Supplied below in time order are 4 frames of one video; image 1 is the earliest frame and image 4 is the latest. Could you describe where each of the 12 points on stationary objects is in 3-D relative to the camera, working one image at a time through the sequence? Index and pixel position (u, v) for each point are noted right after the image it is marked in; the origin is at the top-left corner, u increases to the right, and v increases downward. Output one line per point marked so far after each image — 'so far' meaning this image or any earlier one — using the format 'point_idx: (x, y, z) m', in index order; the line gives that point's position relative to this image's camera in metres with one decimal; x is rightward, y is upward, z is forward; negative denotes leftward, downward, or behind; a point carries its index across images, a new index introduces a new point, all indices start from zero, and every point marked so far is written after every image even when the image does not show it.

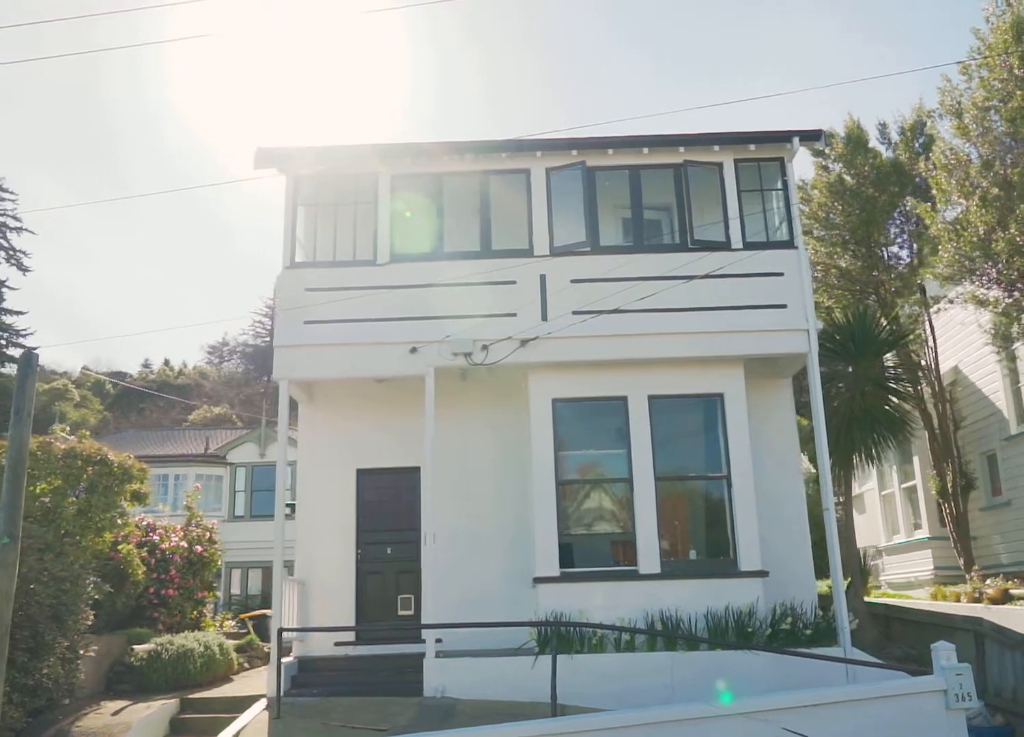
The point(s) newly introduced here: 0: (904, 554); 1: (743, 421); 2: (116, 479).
0: (+8.4, -4.0, +19.8) m
1: (+2.8, -0.6, +11.4) m
2: (-5.1, -1.4, +12.0) m
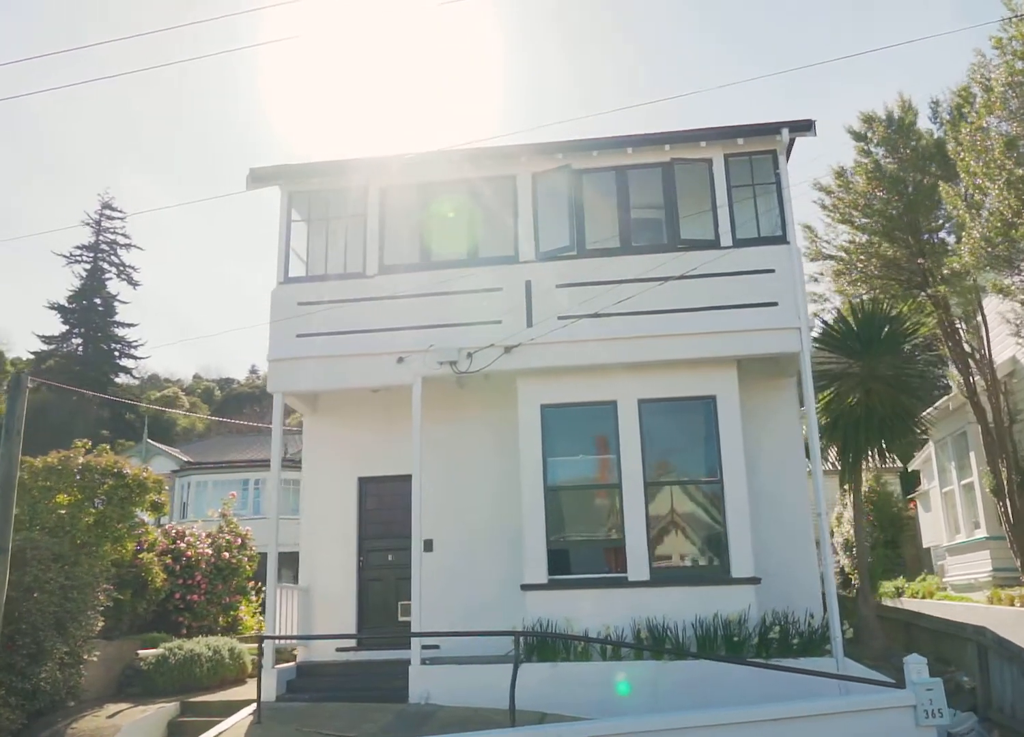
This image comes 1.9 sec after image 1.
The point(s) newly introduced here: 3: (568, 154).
0: (+9.2, -3.8, +18.9) m
1: (+2.7, -0.7, +11.1) m
2: (-5.2, -1.6, +12.6) m
3: (+0.7, +2.7, +11.7) m
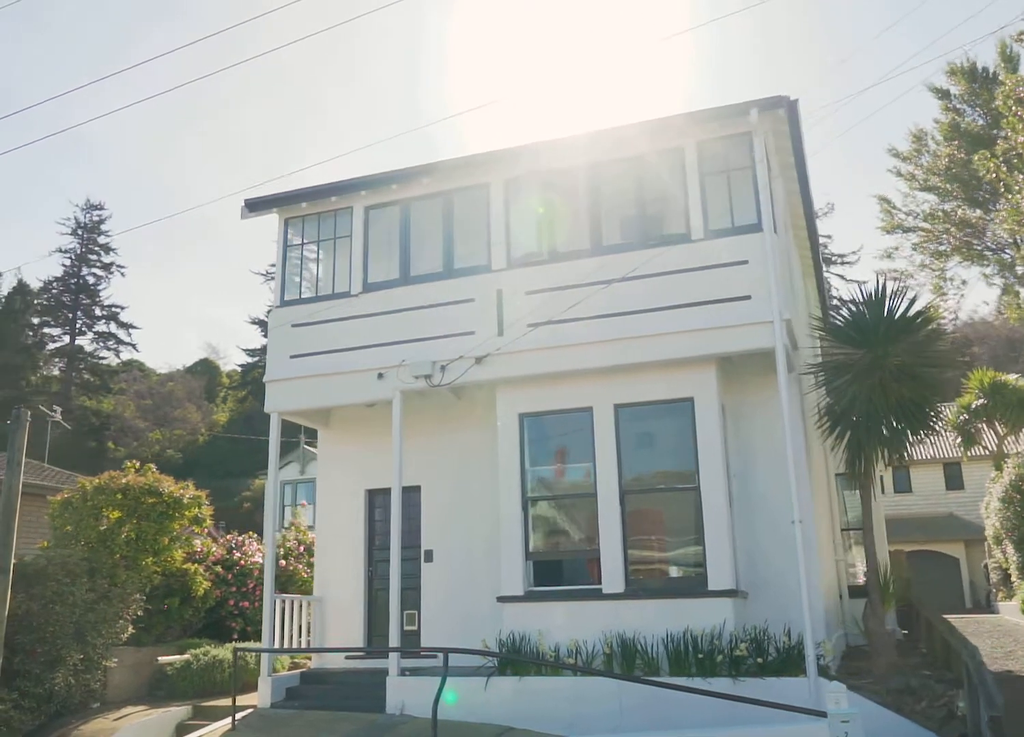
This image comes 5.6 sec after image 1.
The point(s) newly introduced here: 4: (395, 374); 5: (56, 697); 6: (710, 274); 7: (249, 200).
0: (+10.5, -3.3, +16.7) m
1: (+2.3, -0.7, +10.5) m
2: (-5.0, -2.0, +13.5) m
3: (+0.3, +2.6, +11.5) m
4: (-1.4, -0.1, +11.6) m
5: (-5.3, -3.8, +10.8) m
6: (+2.3, +1.1, +10.6) m
7: (-3.6, +2.3, +12.7) m
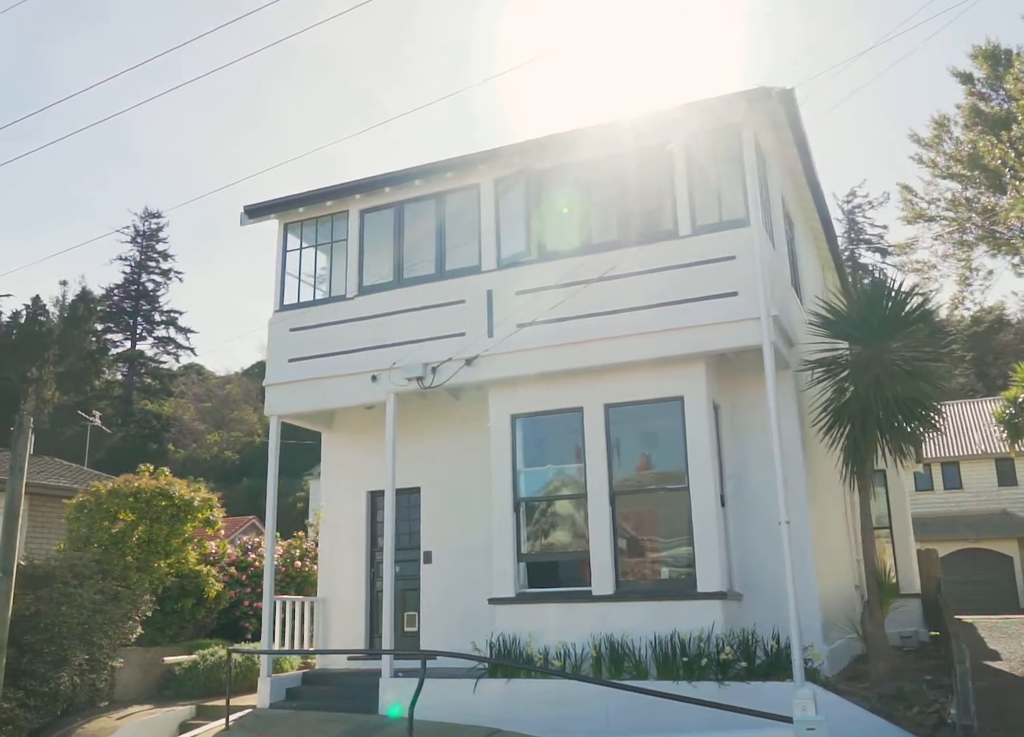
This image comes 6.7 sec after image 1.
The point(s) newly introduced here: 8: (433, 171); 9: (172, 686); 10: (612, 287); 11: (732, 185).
0: (+10.7, -3.1, +16.0) m
1: (+2.1, -0.6, +10.3) m
2: (-4.9, -2.1, +13.8) m
3: (+0.2, +2.6, +11.4) m
4: (-1.5, -0.1, +11.6) m
5: (-5.3, -3.9, +11.0) m
6: (+2.1, +1.1, +10.4) m
7: (-3.6, +2.2, +12.9) m
8: (-1.0, +2.5, +11.9) m
9: (-4.5, -4.3, +12.5) m
10: (+1.2, +0.9, +10.7) m
11: (+2.5, +2.1, +10.6) m
